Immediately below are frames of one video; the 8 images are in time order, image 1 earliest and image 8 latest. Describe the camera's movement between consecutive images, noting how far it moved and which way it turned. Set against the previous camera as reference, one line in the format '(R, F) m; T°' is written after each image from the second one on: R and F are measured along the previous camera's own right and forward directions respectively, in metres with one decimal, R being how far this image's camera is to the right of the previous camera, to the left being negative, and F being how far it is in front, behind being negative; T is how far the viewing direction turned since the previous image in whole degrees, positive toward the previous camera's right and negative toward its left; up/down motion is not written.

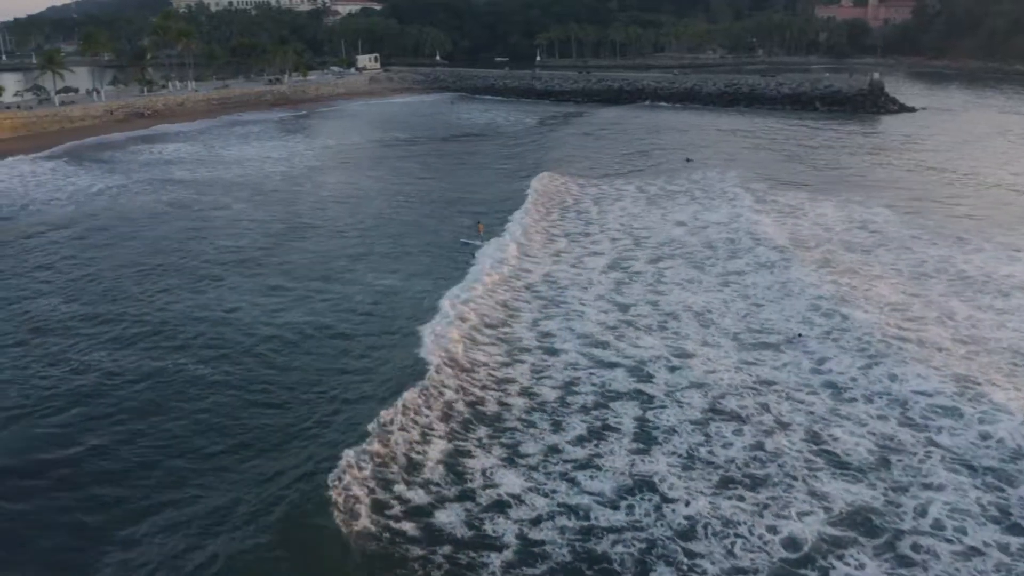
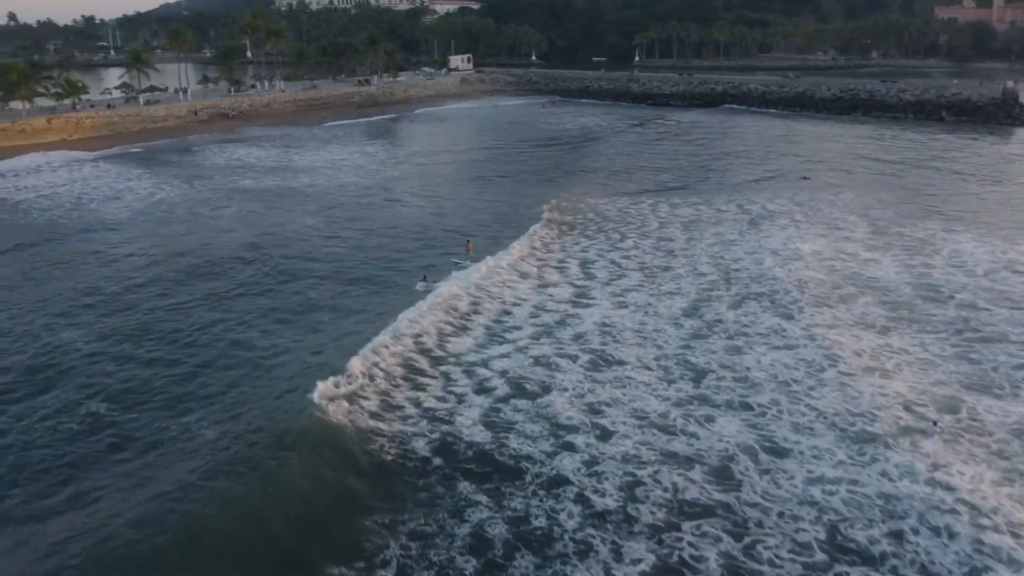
(+0.3, +2.7) m; -6°
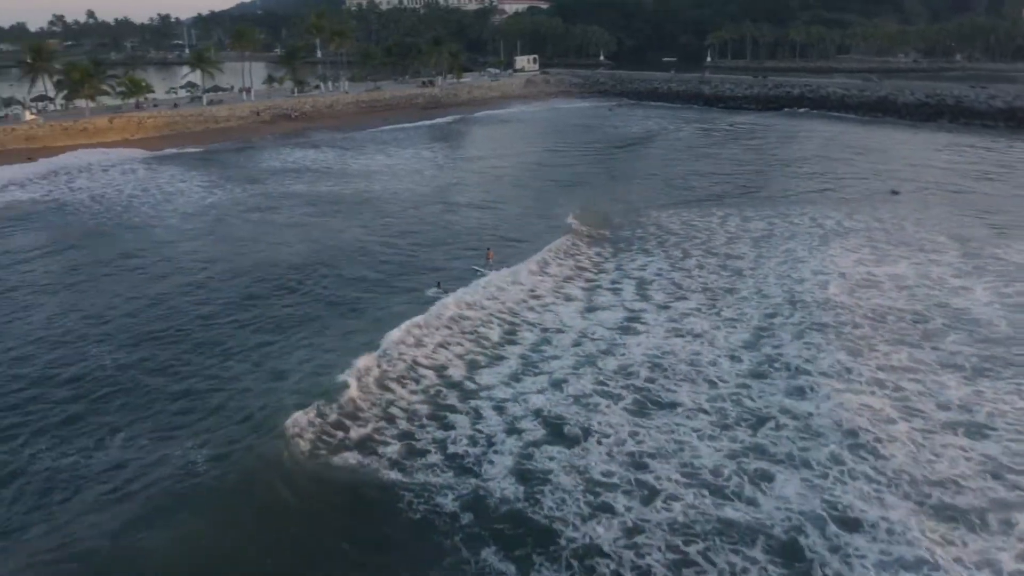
(+0.3, +1.2) m; -4°
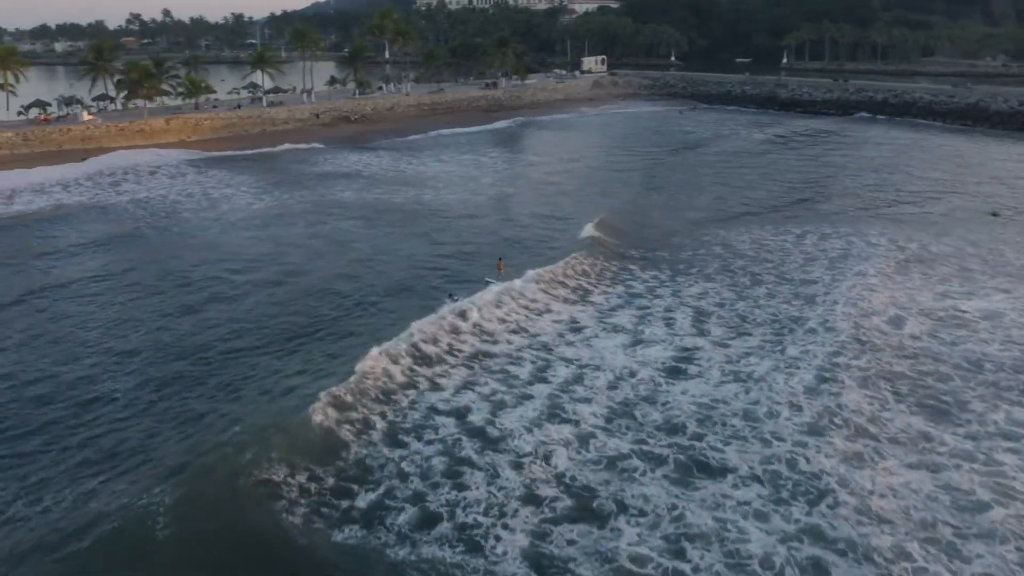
(+0.4, +1.5) m; -4°
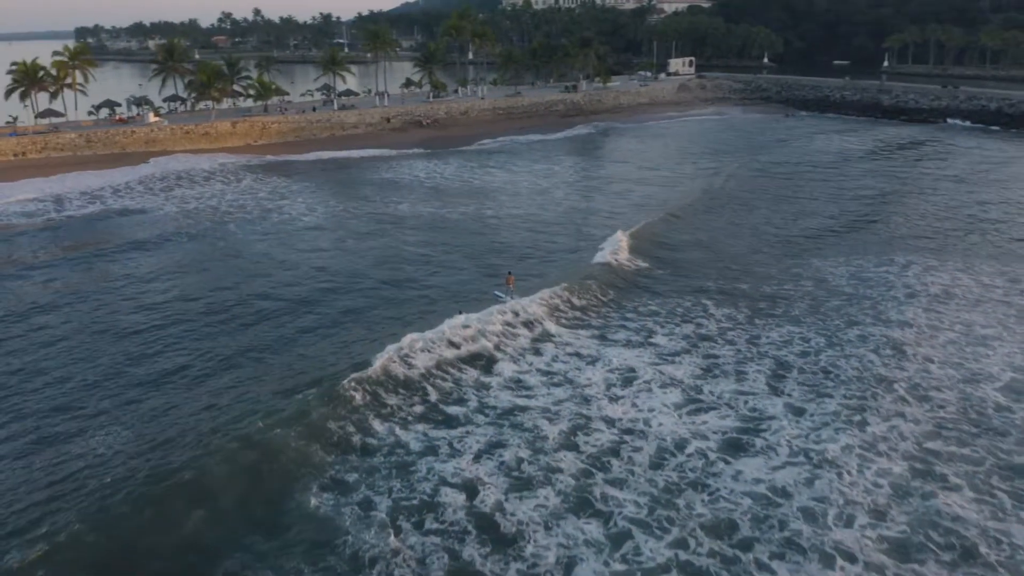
(+0.5, +2.0) m; -5°
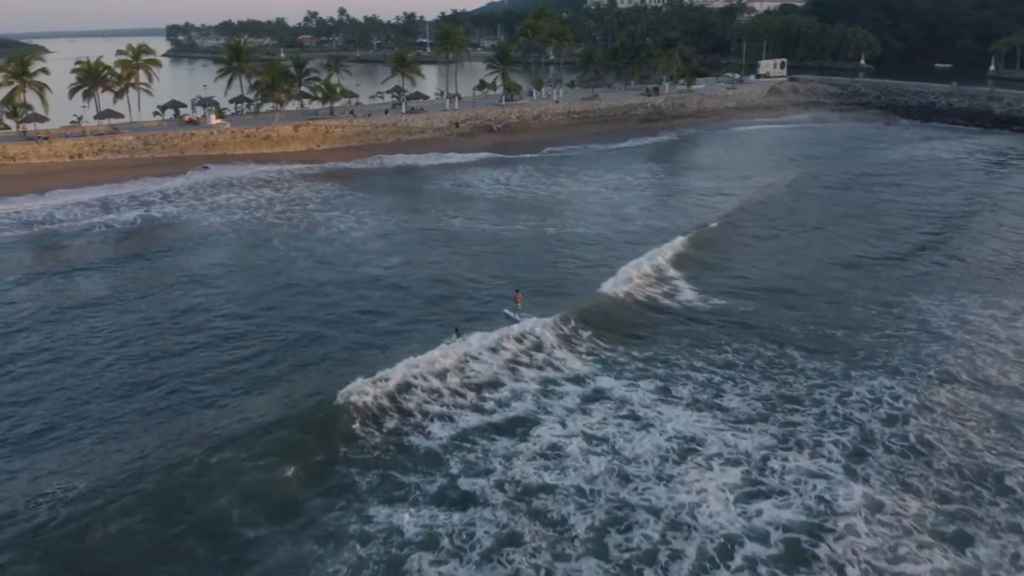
(+0.5, +2.1) m; -5°
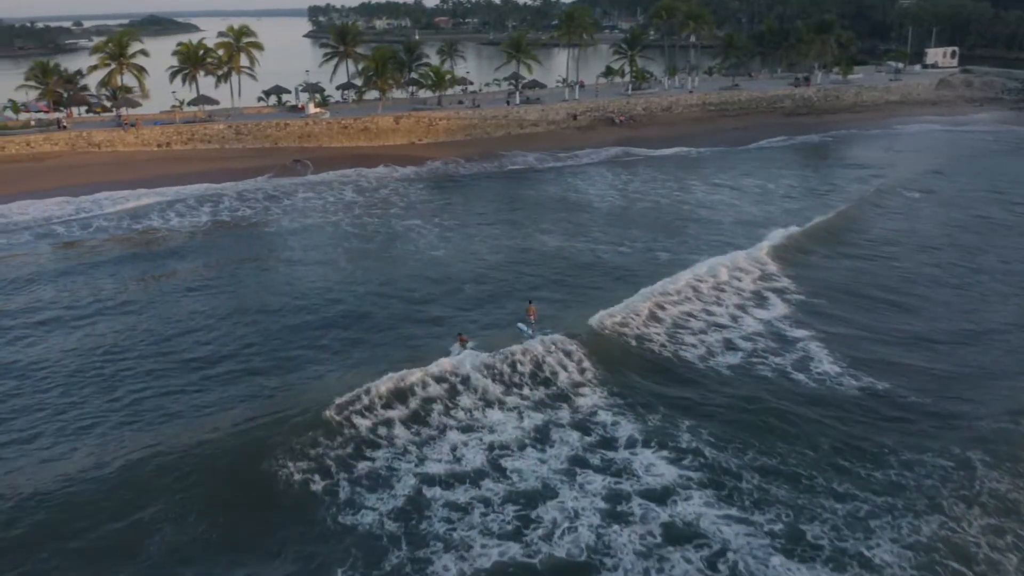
(+0.6, +3.6) m; -8°
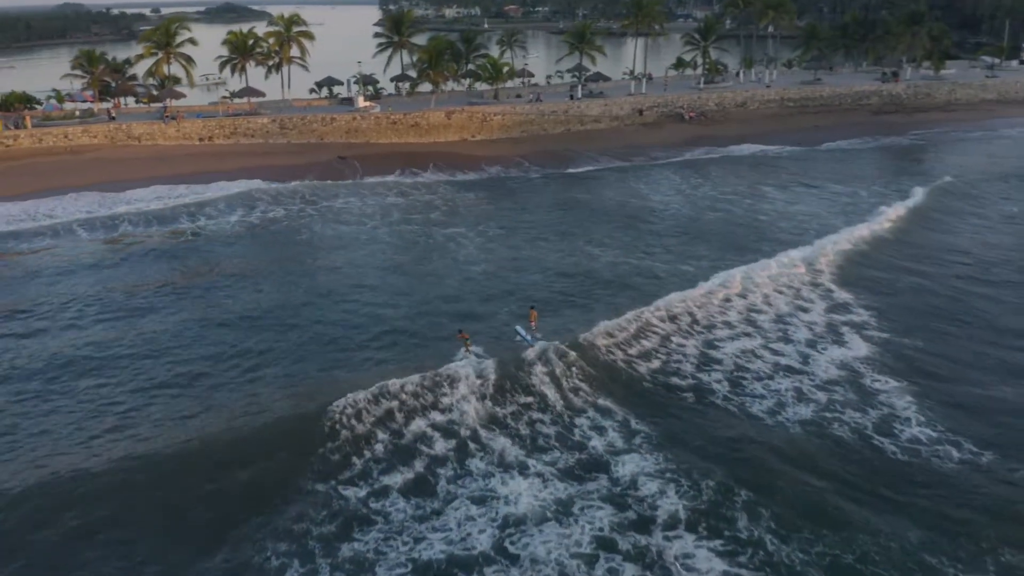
(+0.4, +1.9) m; -4°
